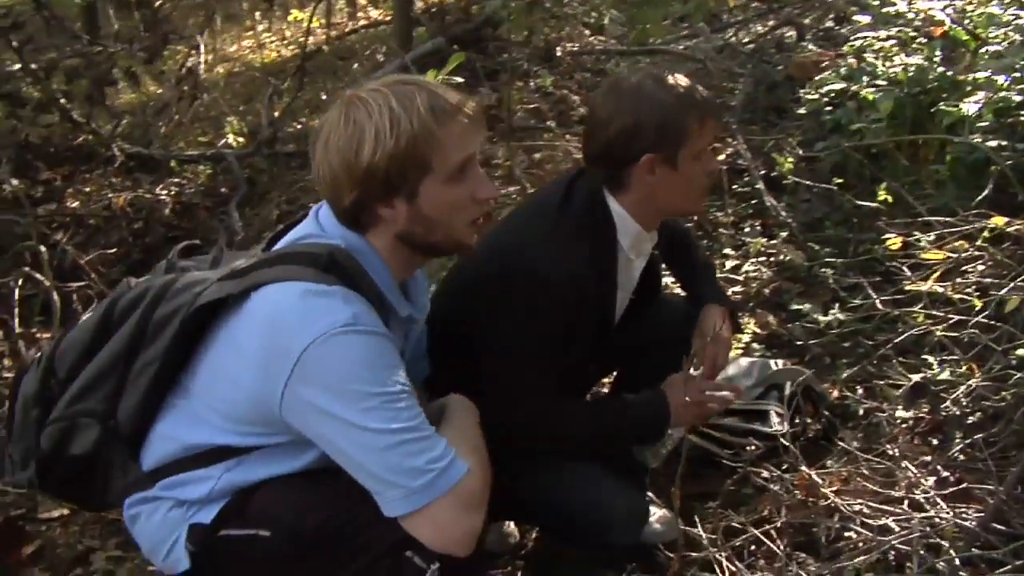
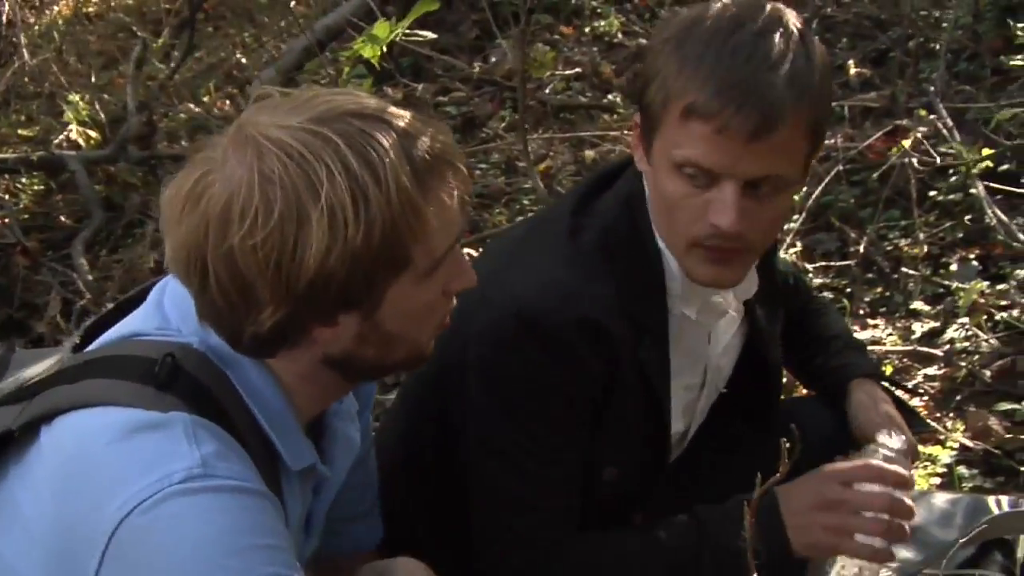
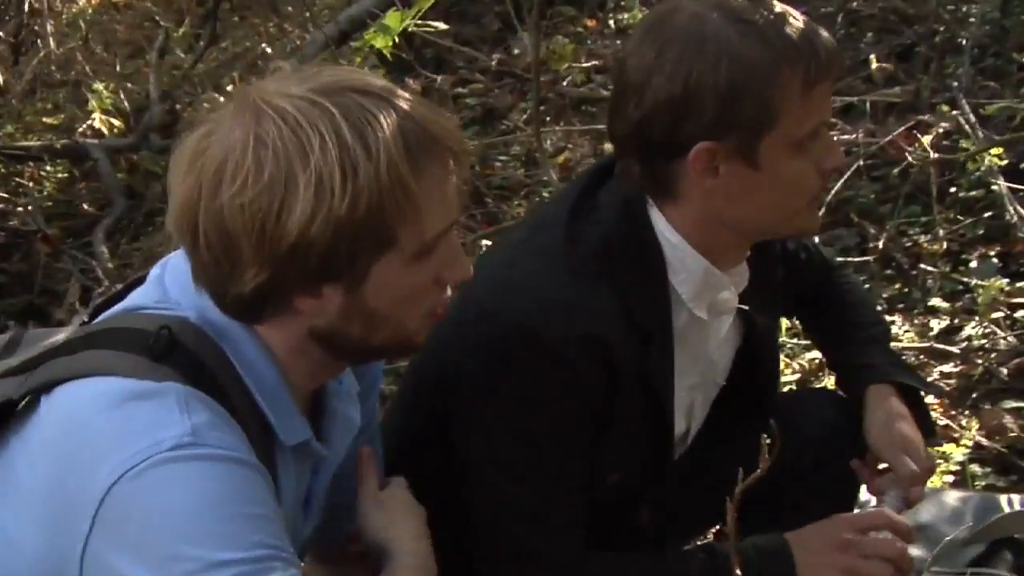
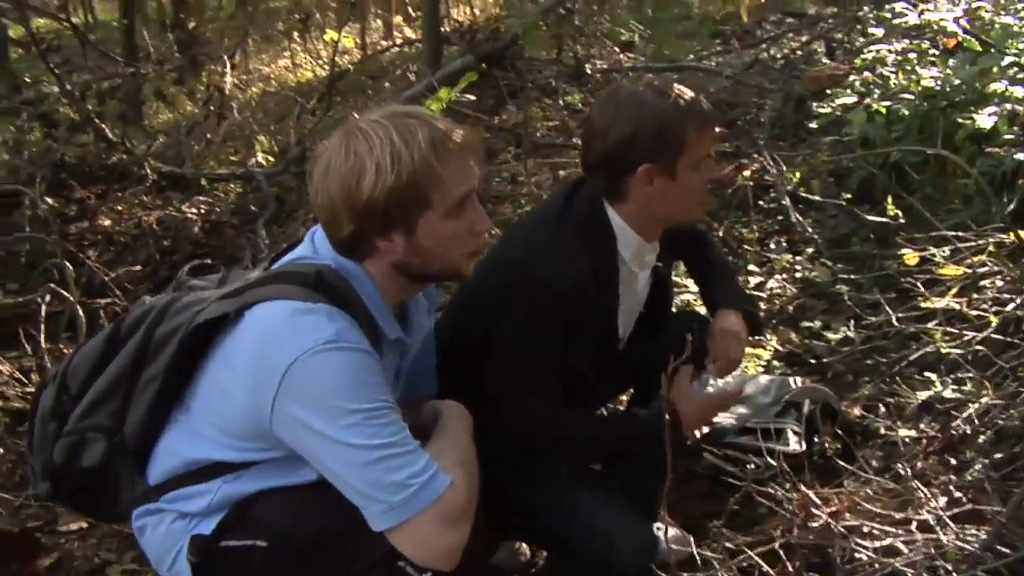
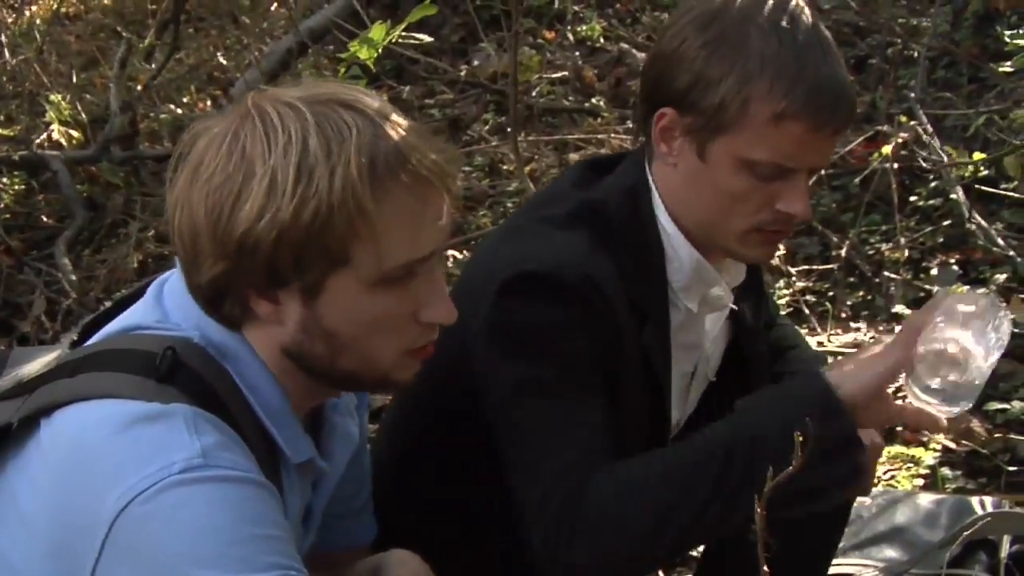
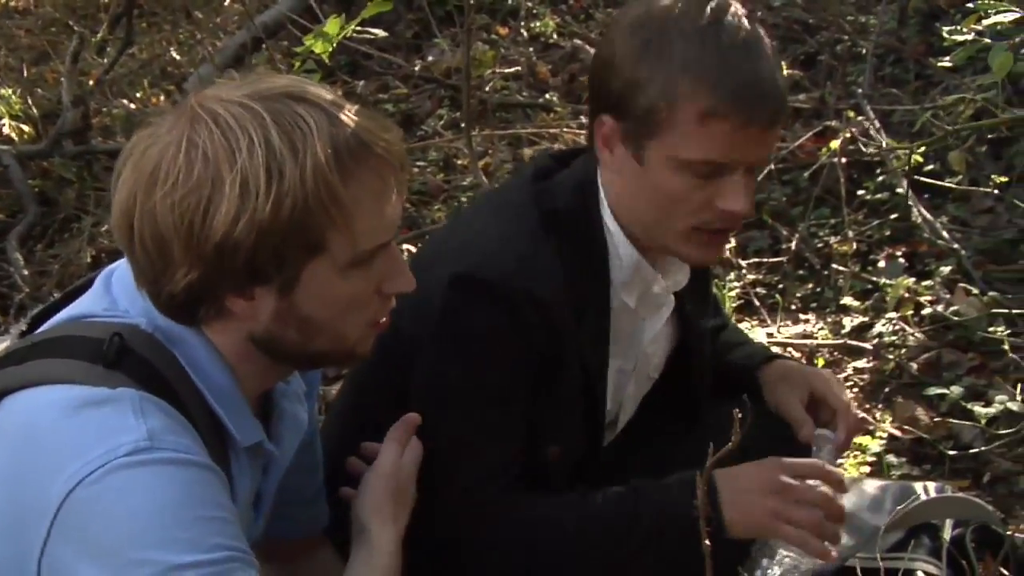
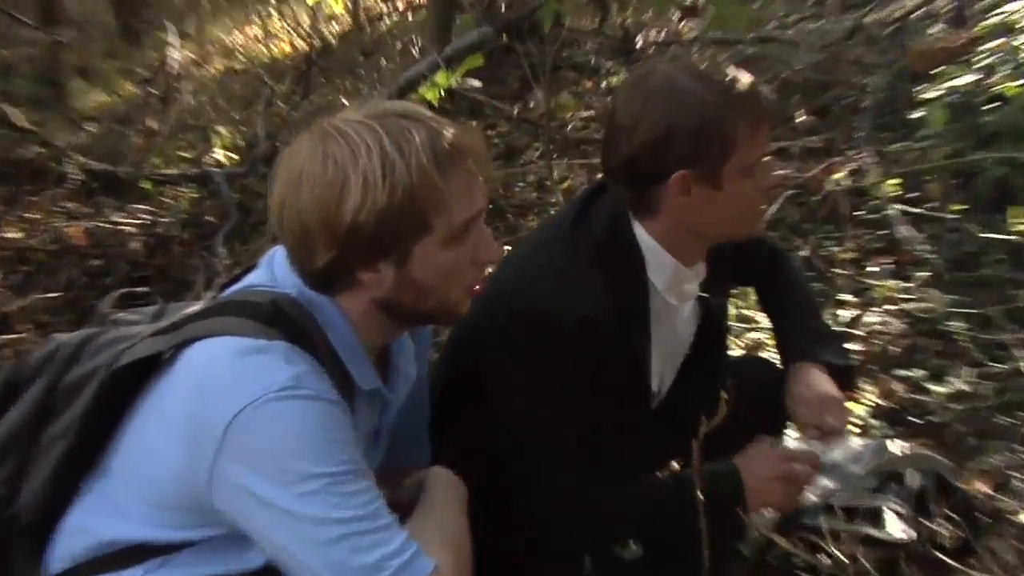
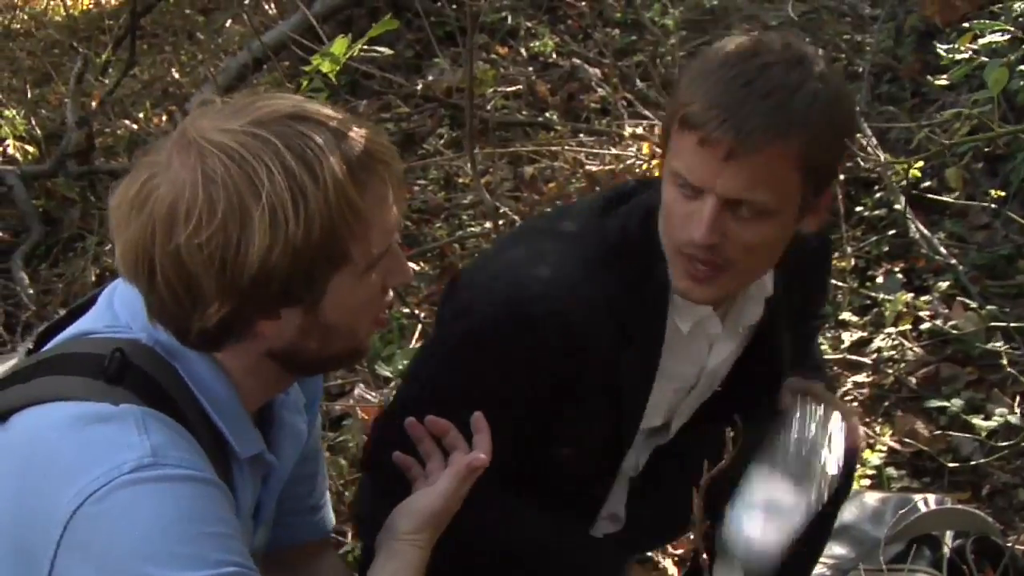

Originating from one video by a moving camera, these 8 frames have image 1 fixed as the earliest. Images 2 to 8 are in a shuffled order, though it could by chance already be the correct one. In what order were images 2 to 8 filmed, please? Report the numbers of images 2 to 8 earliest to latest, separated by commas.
4, 7, 3, 2, 5, 6, 8
